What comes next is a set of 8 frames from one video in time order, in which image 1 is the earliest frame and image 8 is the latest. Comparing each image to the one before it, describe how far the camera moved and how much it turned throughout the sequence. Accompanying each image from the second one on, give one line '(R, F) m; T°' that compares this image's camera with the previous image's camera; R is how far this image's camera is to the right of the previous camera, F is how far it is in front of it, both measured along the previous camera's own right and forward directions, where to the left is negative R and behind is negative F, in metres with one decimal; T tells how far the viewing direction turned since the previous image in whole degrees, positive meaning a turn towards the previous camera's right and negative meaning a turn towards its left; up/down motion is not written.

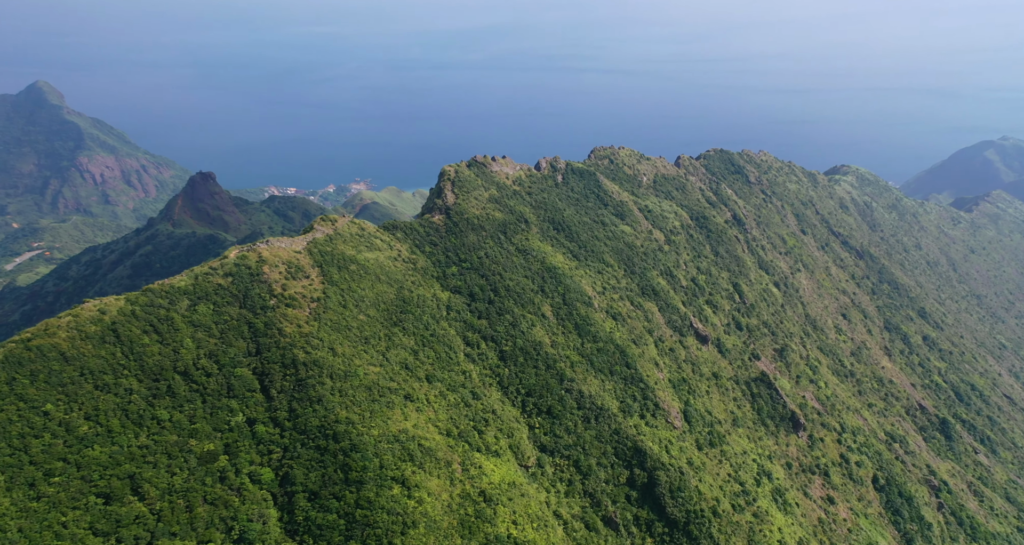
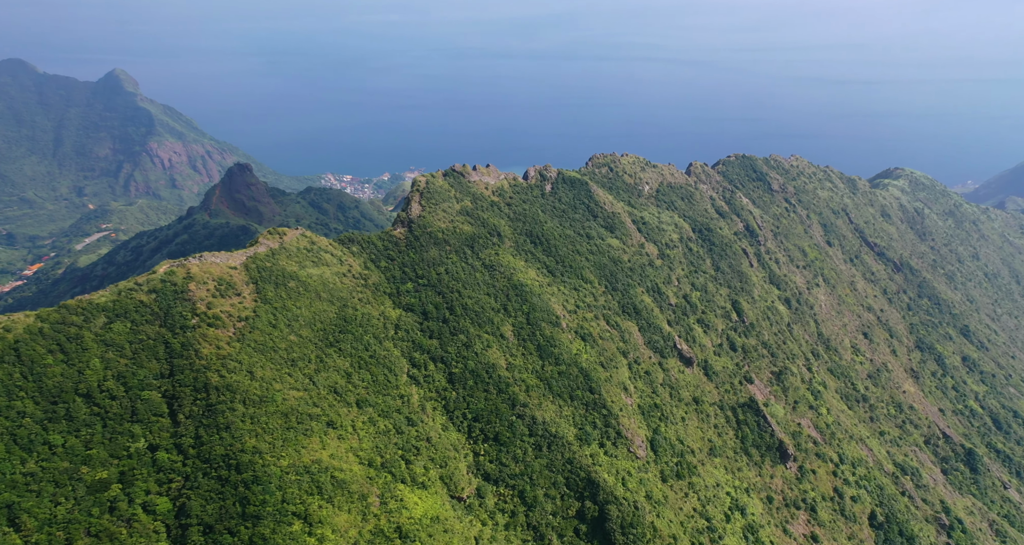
(+11.0, +3.7) m; -4°
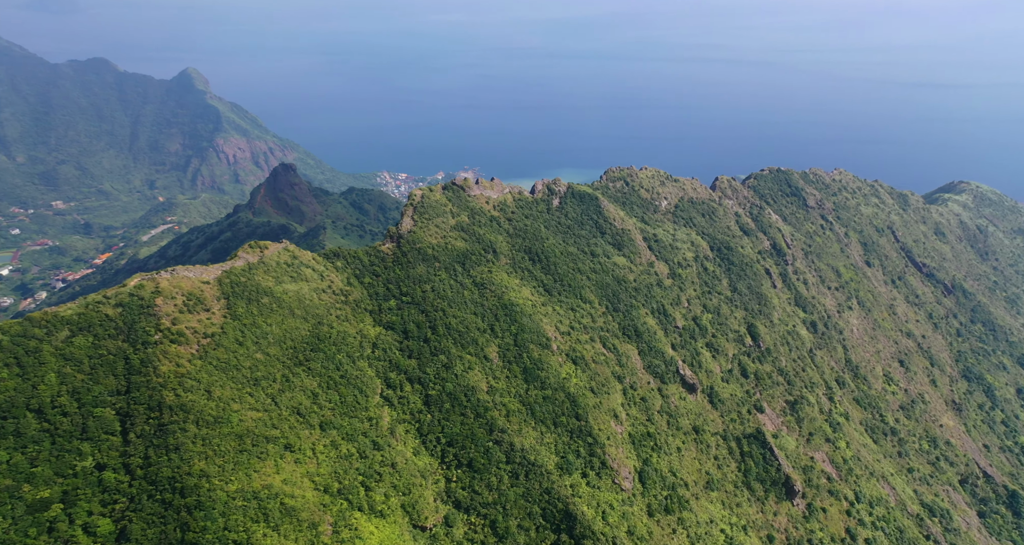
(+7.5, +2.8) m; -4°
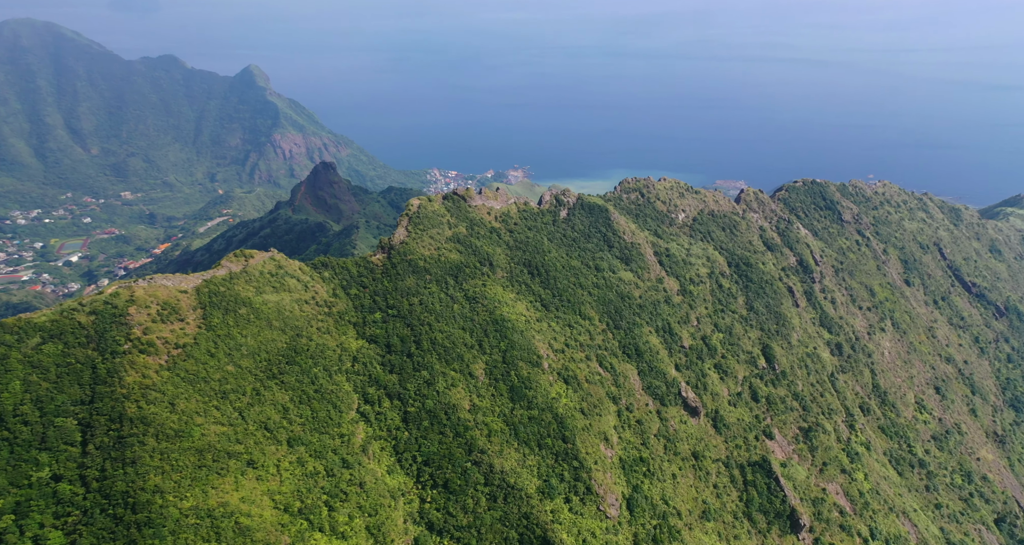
(+6.7, +2.5) m; -4°
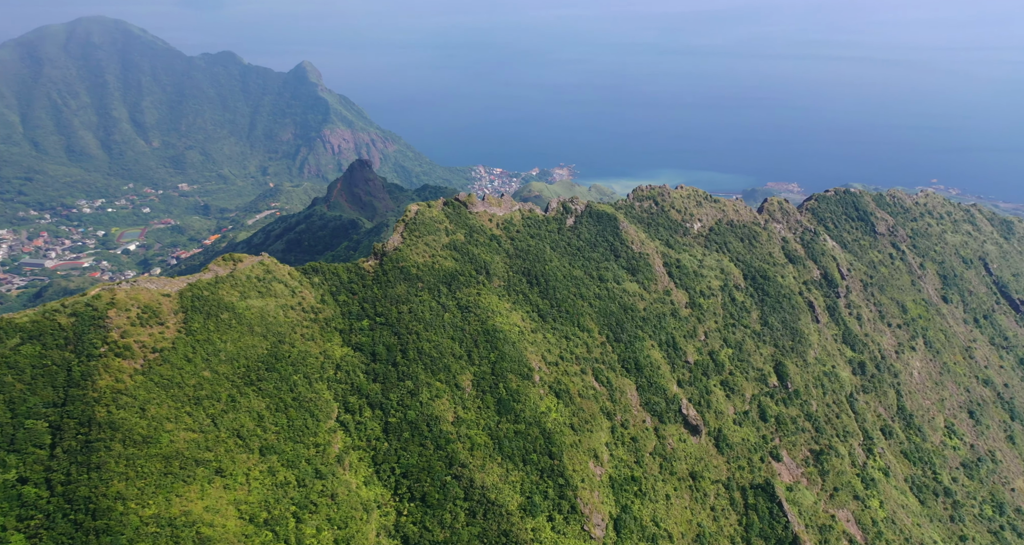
(+5.9, +2.0) m; -3°
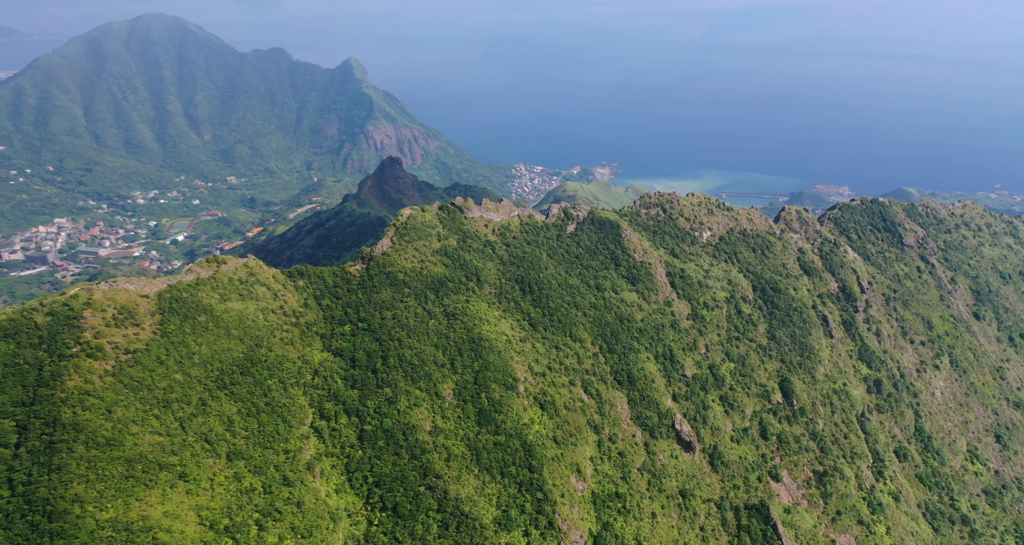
(+6.0, +1.7) m; -3°
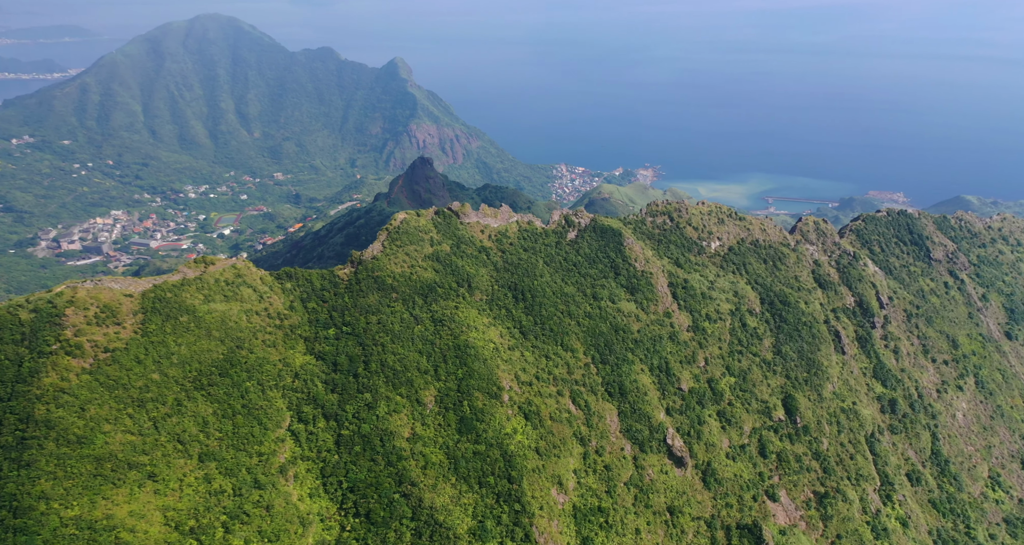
(+5.9, +1.1) m; -3°
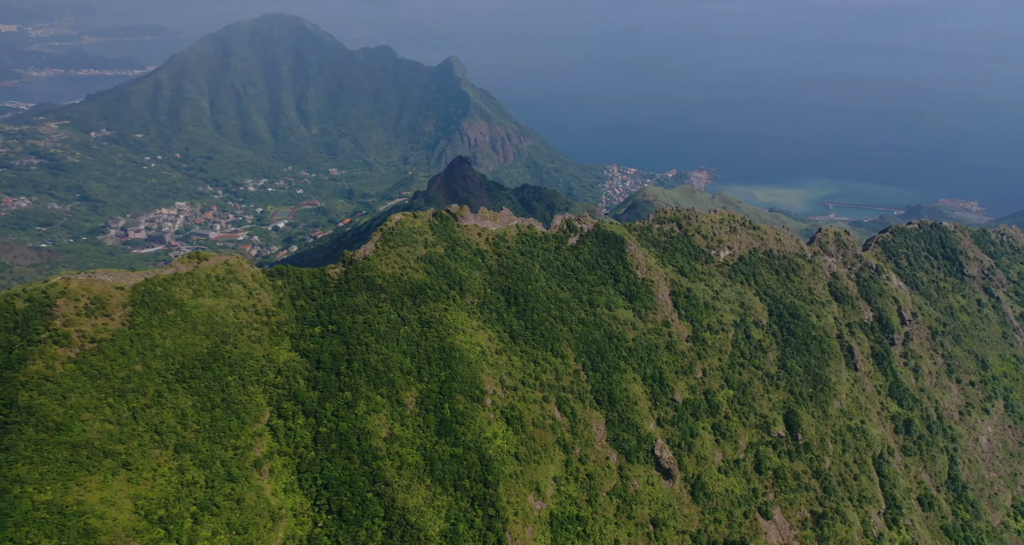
(+6.9, +0.3) m; -3°
